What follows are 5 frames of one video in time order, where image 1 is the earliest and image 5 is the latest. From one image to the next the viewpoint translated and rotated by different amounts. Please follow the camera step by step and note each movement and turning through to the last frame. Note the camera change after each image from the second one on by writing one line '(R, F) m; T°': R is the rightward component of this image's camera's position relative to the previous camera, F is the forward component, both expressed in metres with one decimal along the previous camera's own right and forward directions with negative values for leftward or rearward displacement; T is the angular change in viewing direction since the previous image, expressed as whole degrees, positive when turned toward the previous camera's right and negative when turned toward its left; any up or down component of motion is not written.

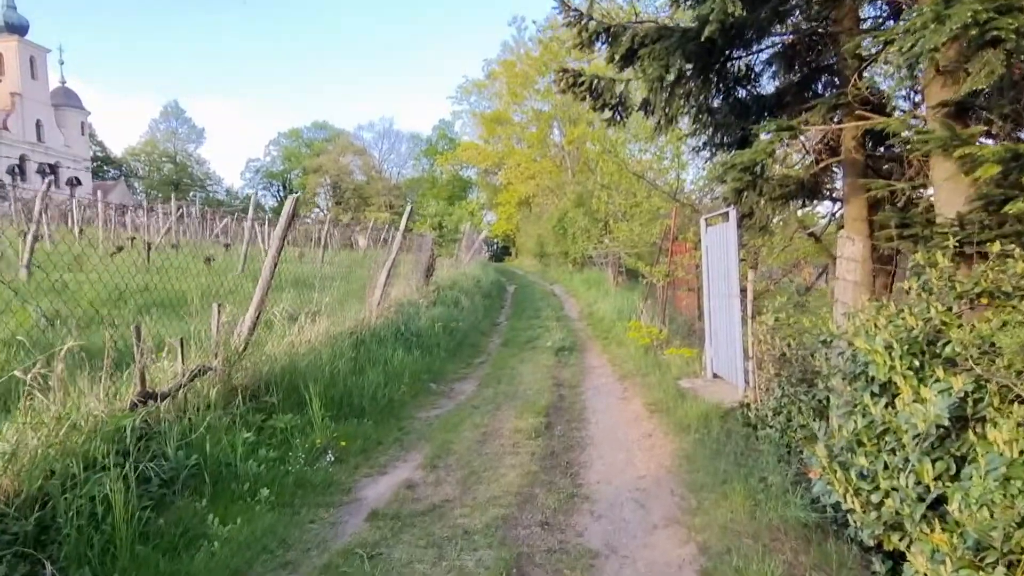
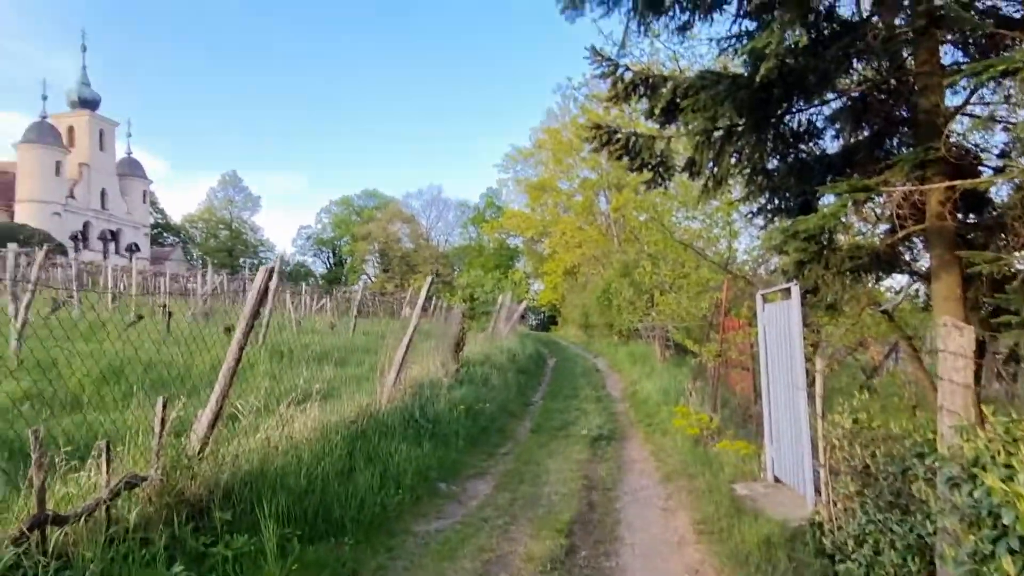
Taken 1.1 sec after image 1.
(+0.2, +0.9) m; -4°
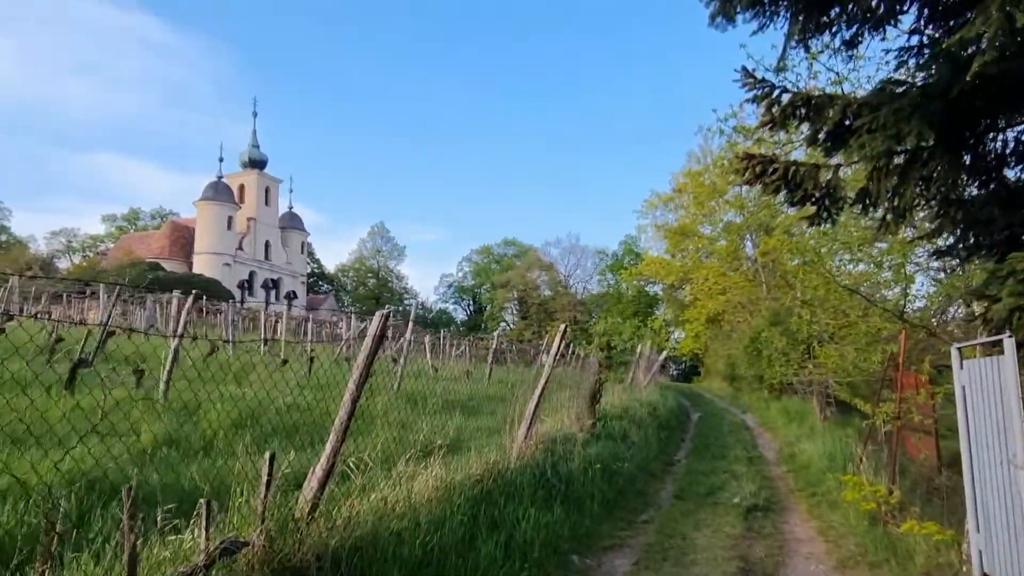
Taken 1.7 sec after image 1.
(0.0, +0.5) m; -11°
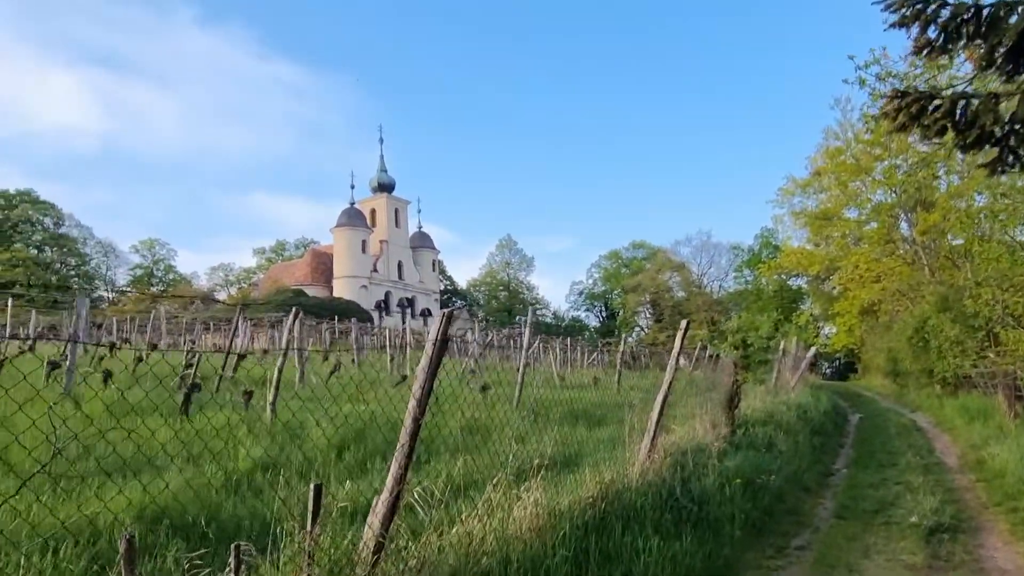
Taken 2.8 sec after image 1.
(+0.2, +0.7) m; -10°
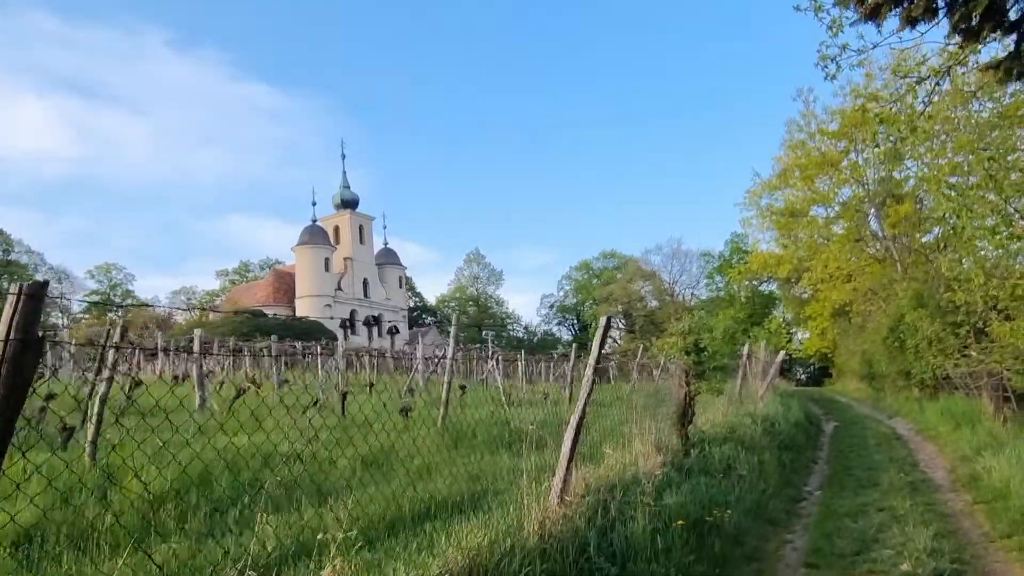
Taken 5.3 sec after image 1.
(+0.7, +1.4) m; +2°
